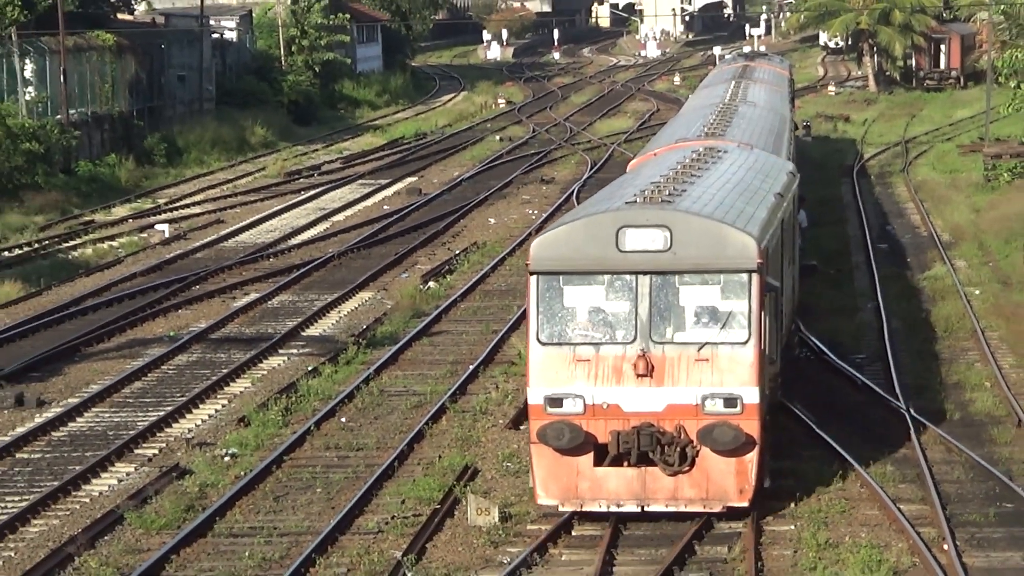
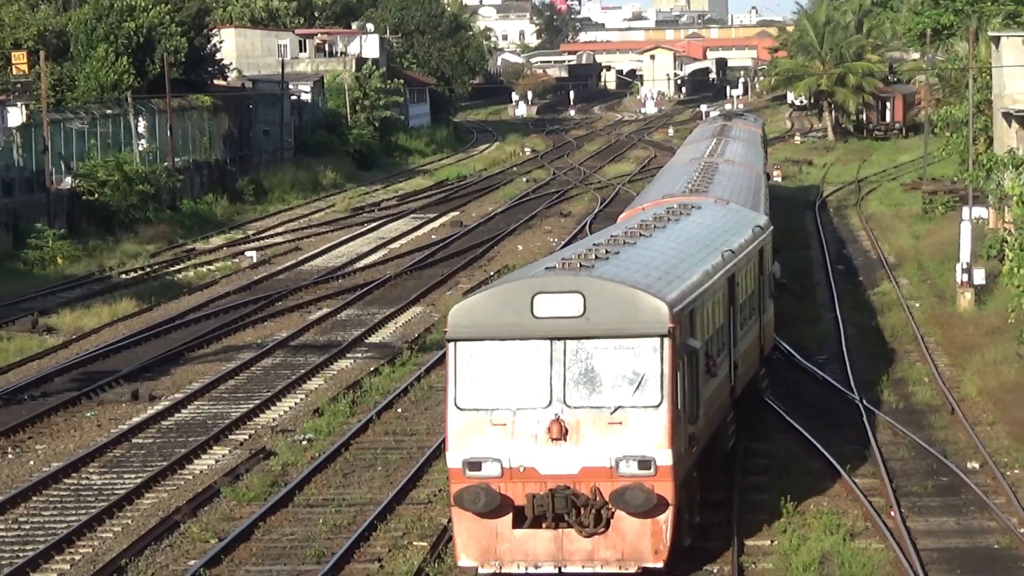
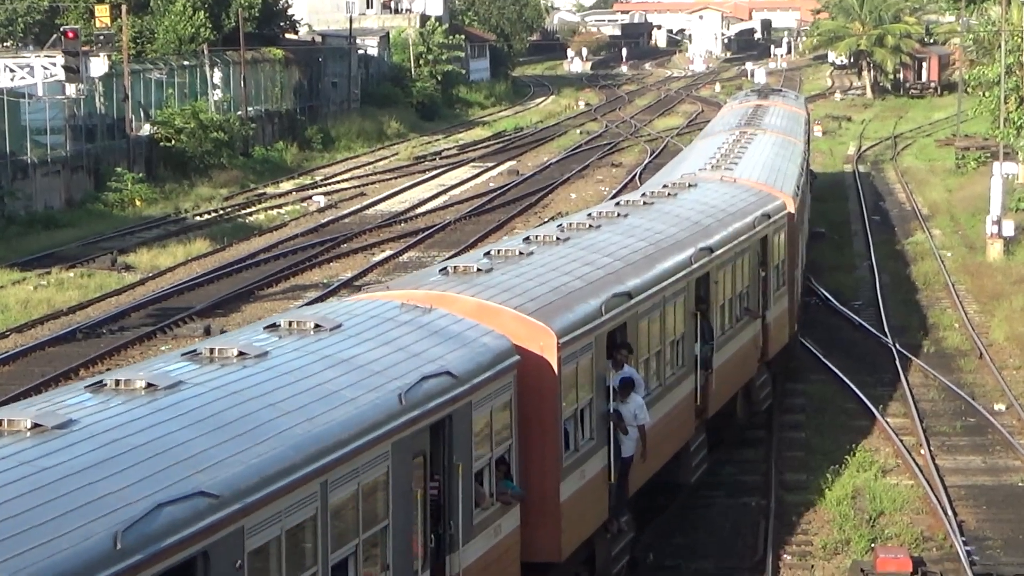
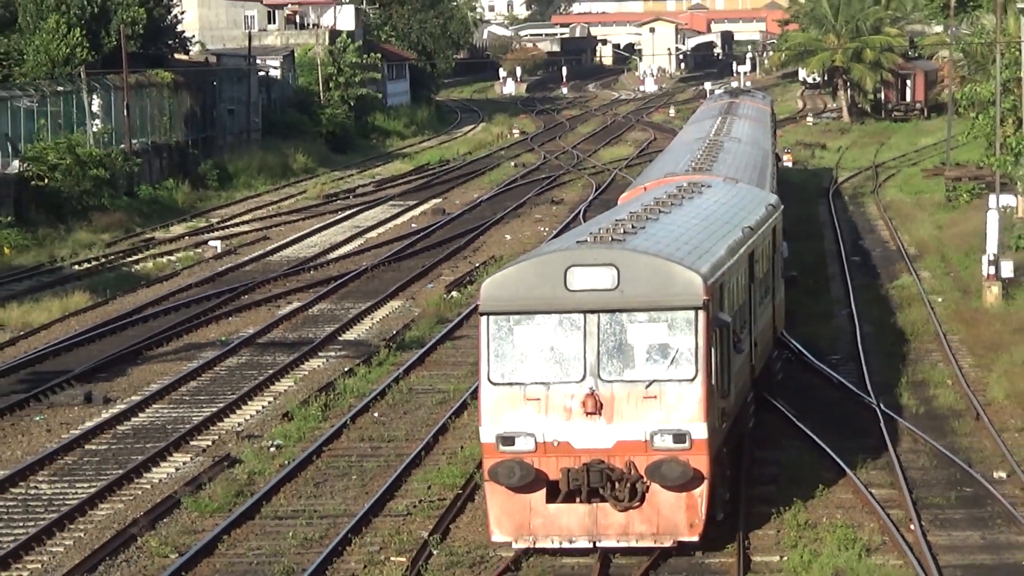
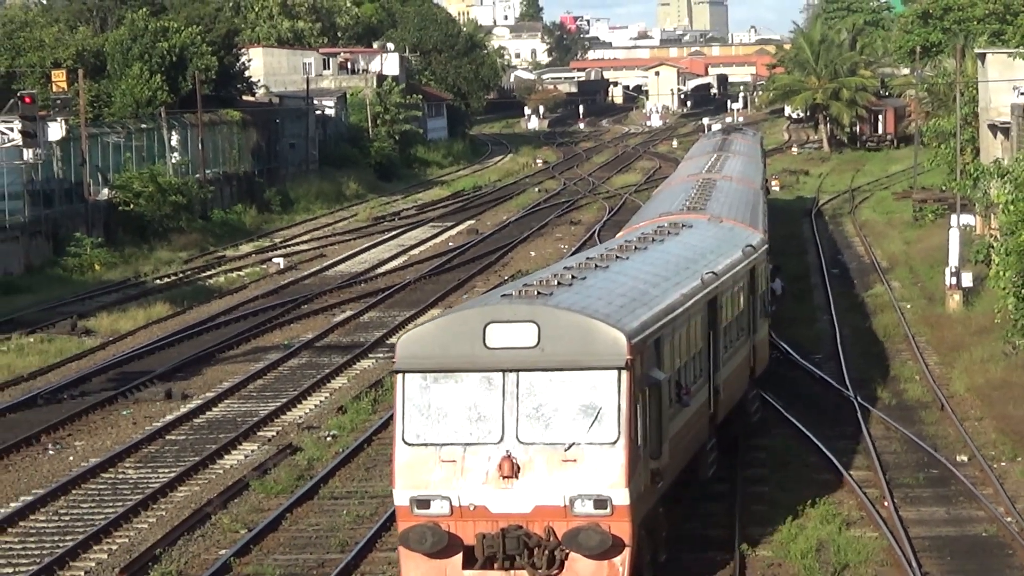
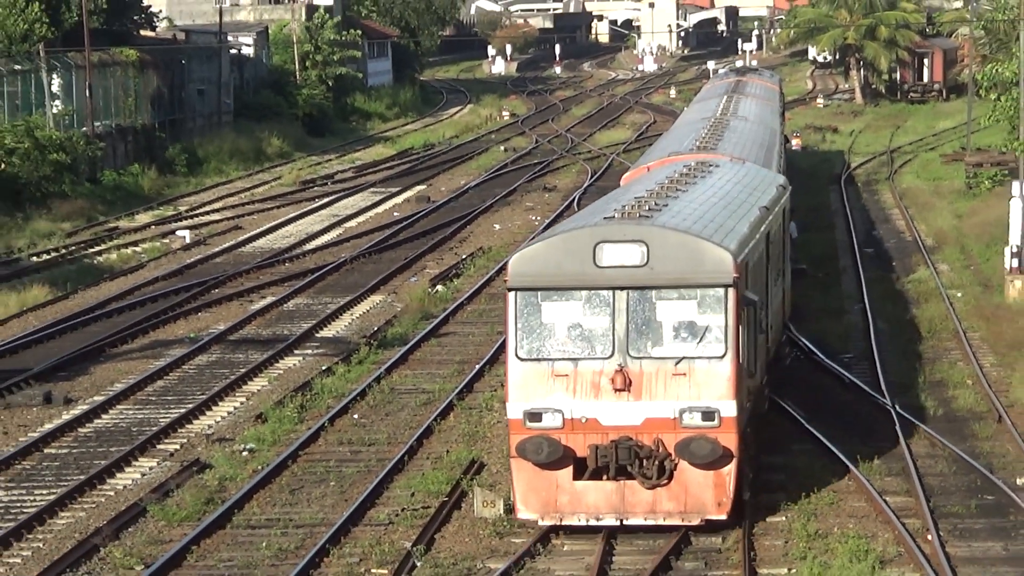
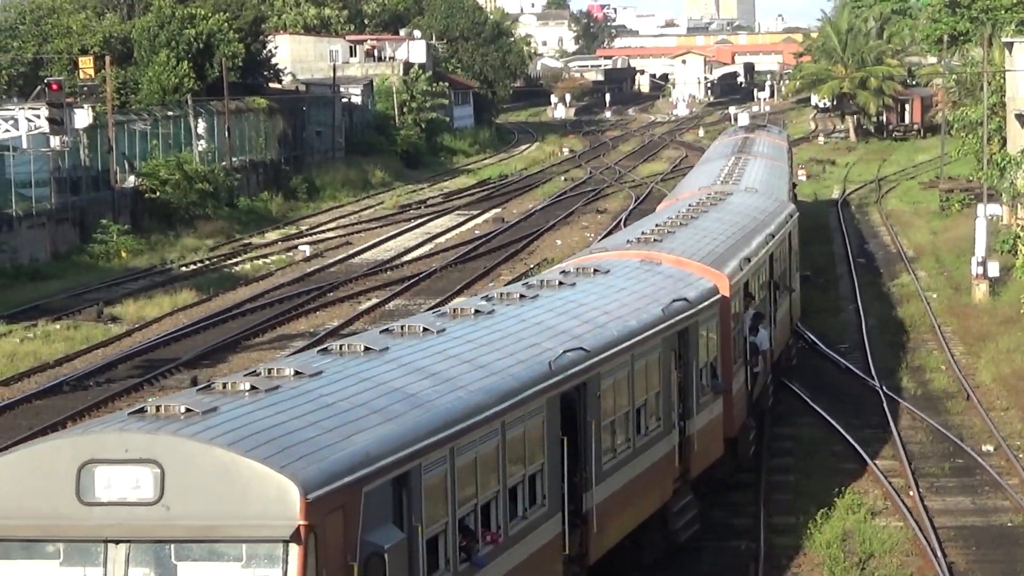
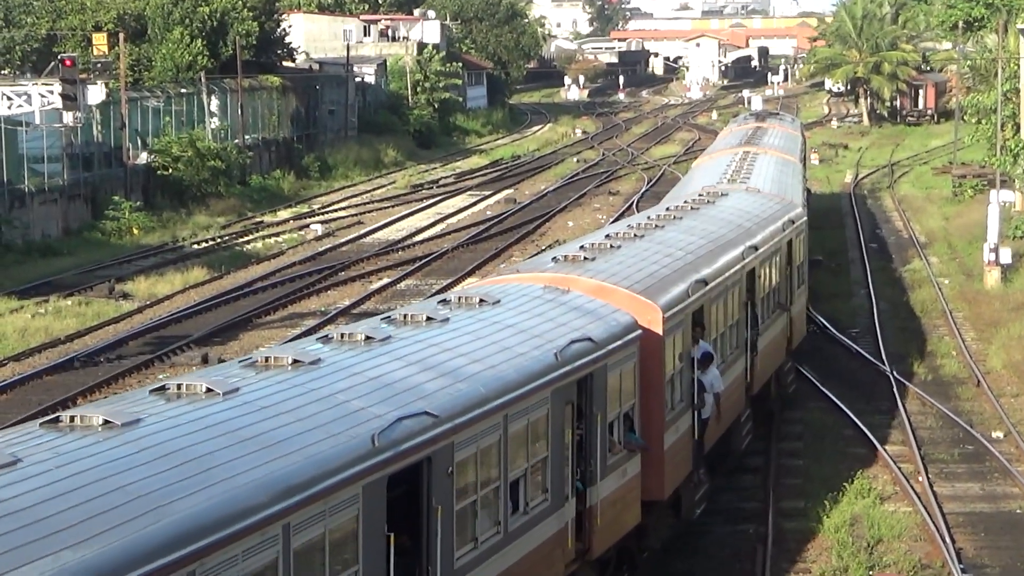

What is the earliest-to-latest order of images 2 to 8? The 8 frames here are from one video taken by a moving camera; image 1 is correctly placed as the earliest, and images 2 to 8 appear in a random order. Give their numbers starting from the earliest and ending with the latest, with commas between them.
6, 4, 2, 5, 7, 8, 3
